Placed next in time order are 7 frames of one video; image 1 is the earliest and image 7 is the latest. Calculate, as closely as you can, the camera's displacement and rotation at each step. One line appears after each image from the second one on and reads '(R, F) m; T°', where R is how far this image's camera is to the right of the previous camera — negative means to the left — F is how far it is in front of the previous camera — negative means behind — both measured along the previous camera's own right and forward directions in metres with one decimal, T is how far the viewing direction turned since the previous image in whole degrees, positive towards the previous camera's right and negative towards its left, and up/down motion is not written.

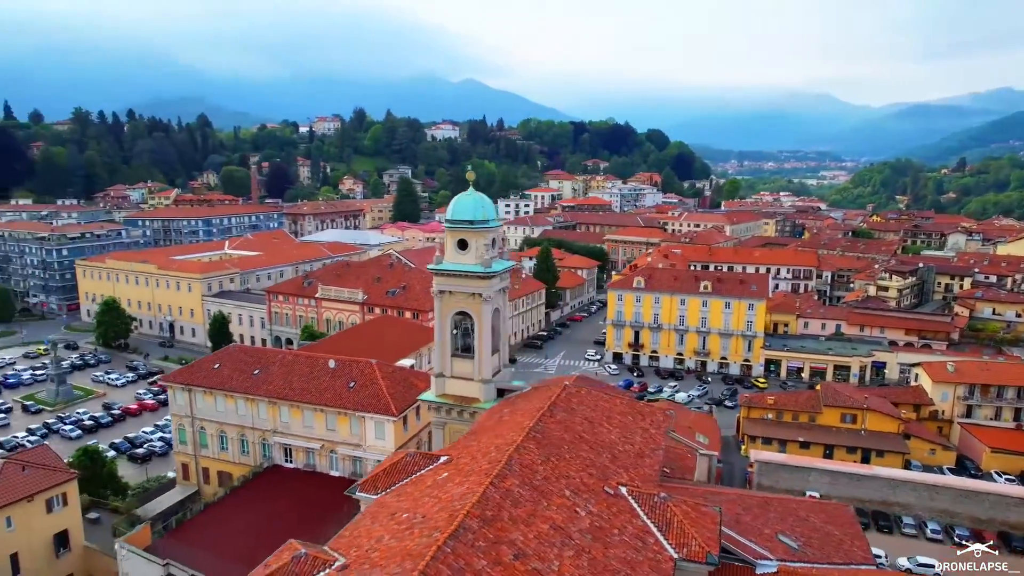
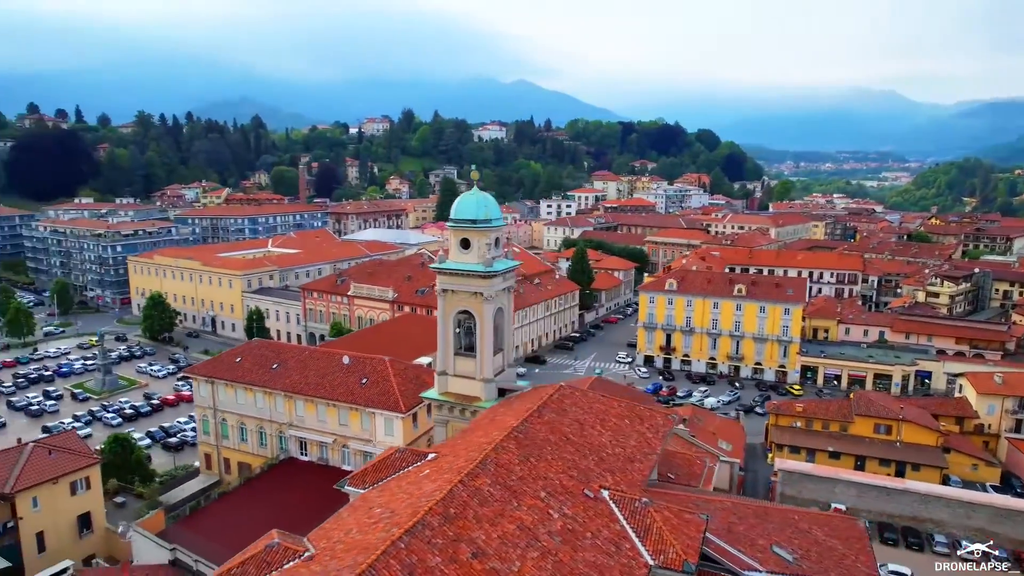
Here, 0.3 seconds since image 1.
(+1.4, +0.1) m; -4°
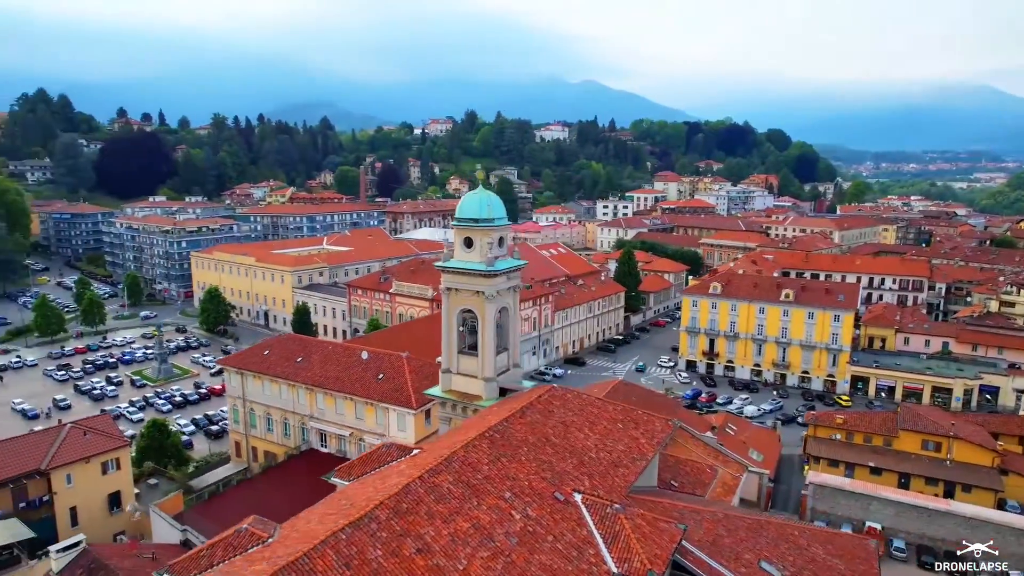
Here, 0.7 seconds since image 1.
(+1.9, +0.1) m; -6°
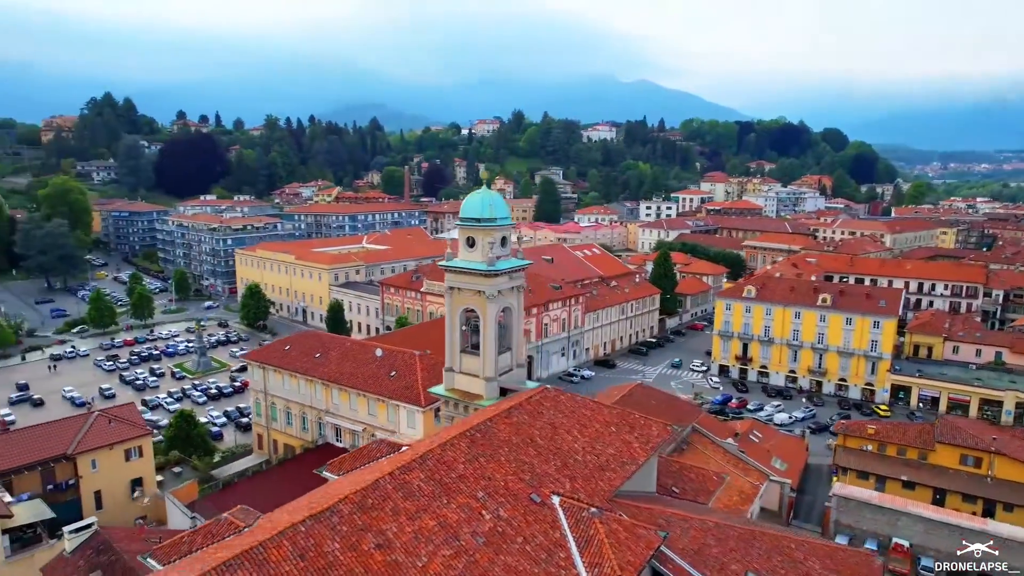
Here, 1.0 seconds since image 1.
(+1.5, +0.1) m; -4°
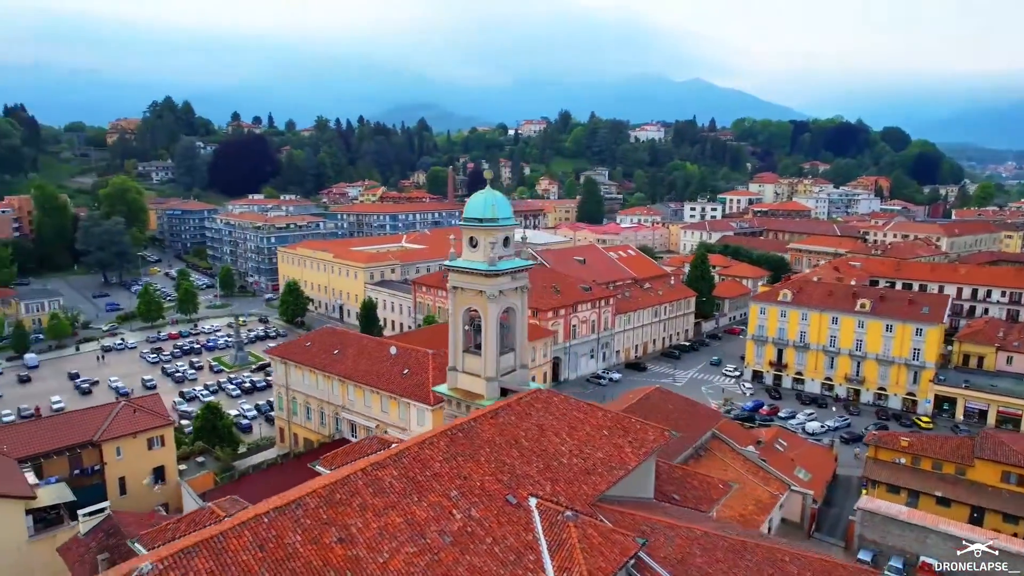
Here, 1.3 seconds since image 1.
(+1.5, +0.1) m; -4°
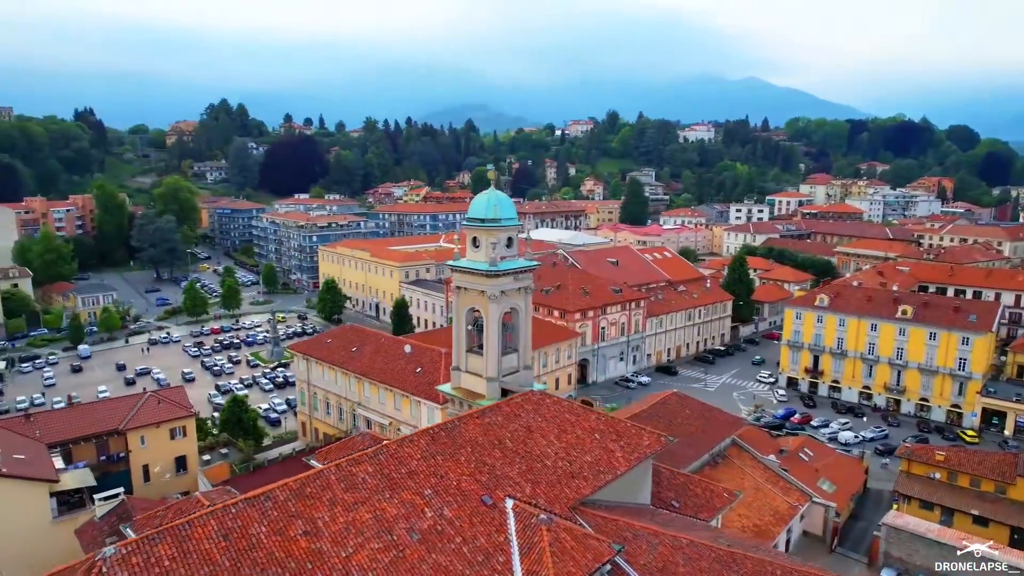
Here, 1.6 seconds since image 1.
(+1.5, +0.1) m; -4°
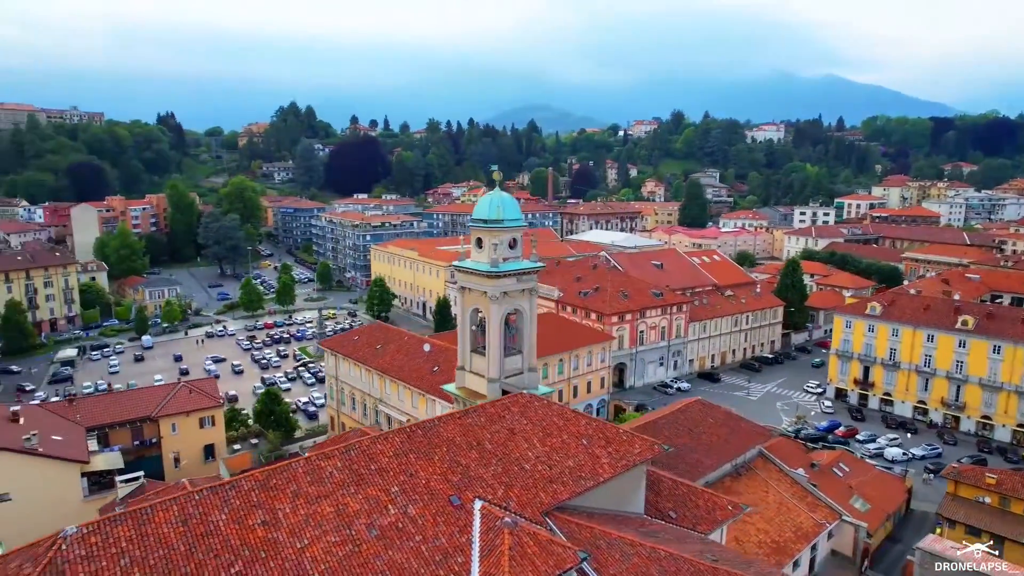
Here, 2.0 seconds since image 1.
(+2.0, +0.2) m; -6°
